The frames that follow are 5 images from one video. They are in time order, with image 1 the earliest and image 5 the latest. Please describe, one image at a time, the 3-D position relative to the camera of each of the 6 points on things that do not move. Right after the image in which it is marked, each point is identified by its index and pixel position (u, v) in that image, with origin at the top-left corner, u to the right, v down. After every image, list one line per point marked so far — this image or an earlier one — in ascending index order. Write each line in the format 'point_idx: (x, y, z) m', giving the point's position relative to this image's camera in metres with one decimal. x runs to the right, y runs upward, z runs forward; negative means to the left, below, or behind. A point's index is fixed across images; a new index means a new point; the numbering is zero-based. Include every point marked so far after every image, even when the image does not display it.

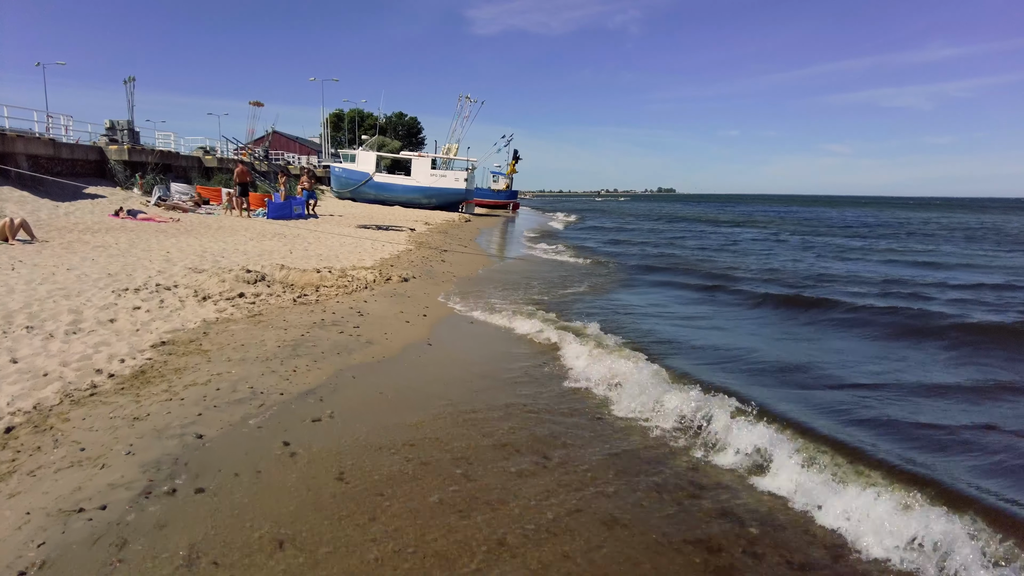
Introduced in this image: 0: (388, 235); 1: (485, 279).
0: (-3.6, +1.5, +18.8) m
1: (-0.5, +0.1, +11.3) m
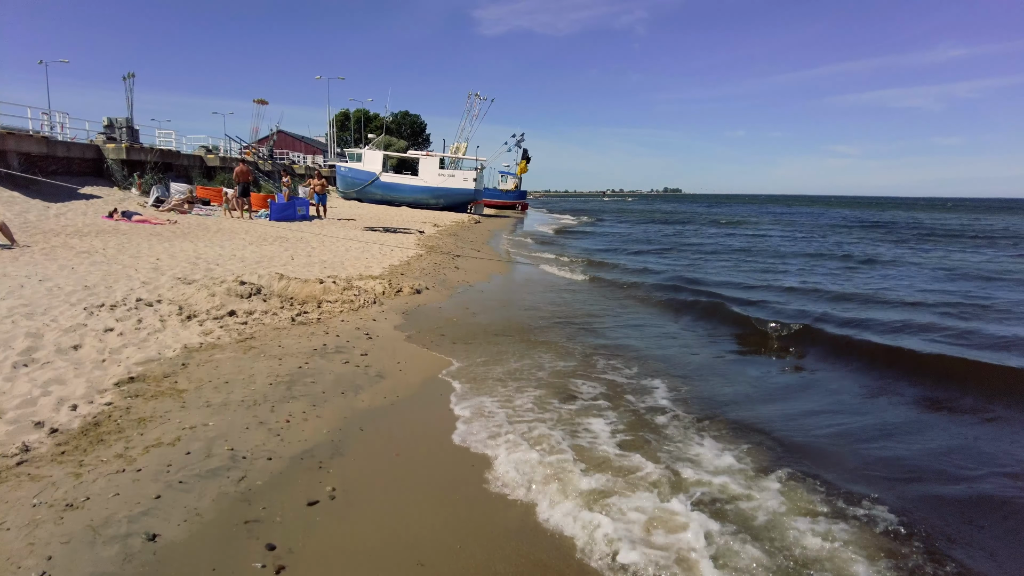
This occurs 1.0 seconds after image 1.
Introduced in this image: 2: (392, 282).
0: (-3.2, +1.3, +17.7) m
1: (-0.1, -0.1, +10.2) m
2: (-1.8, +0.1, +9.7) m
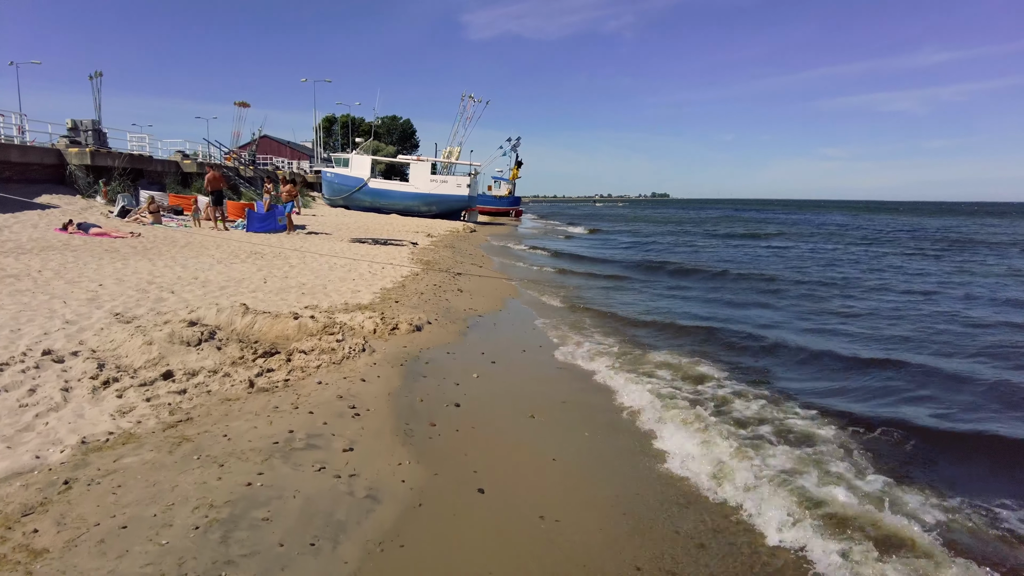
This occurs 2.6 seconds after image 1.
0: (-3.1, +0.8, +15.9) m
1: (+0.1, -0.5, +8.4) m
2: (-1.5, -0.3, +7.9) m
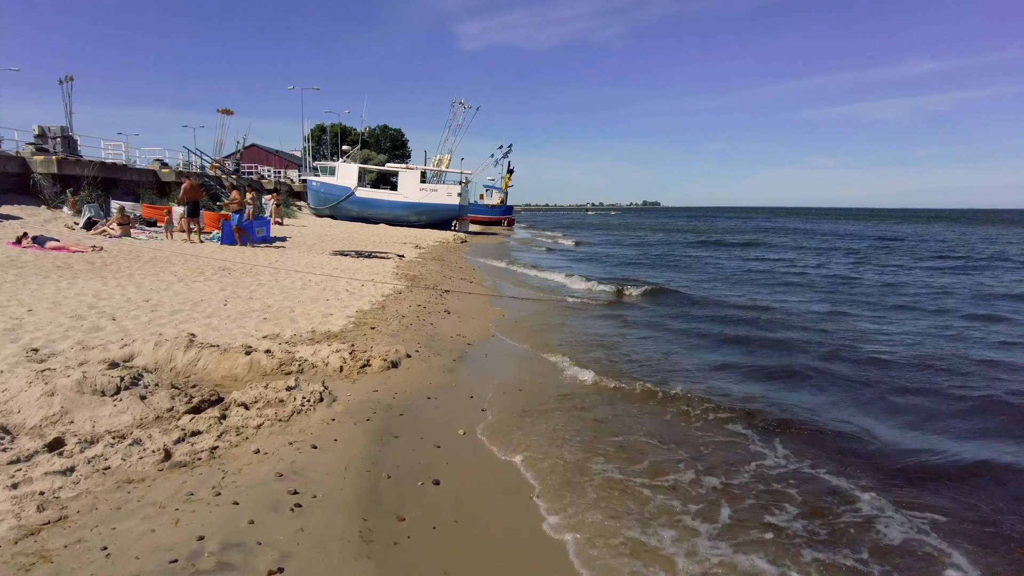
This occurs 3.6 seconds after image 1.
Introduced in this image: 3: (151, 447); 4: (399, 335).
0: (-3.2, +0.5, +14.7) m
1: (+0.1, -0.7, +7.2) m
2: (-1.6, -0.6, +6.7) m
3: (-2.2, -0.9, +3.9) m
4: (-1.3, -0.6, +7.4) m
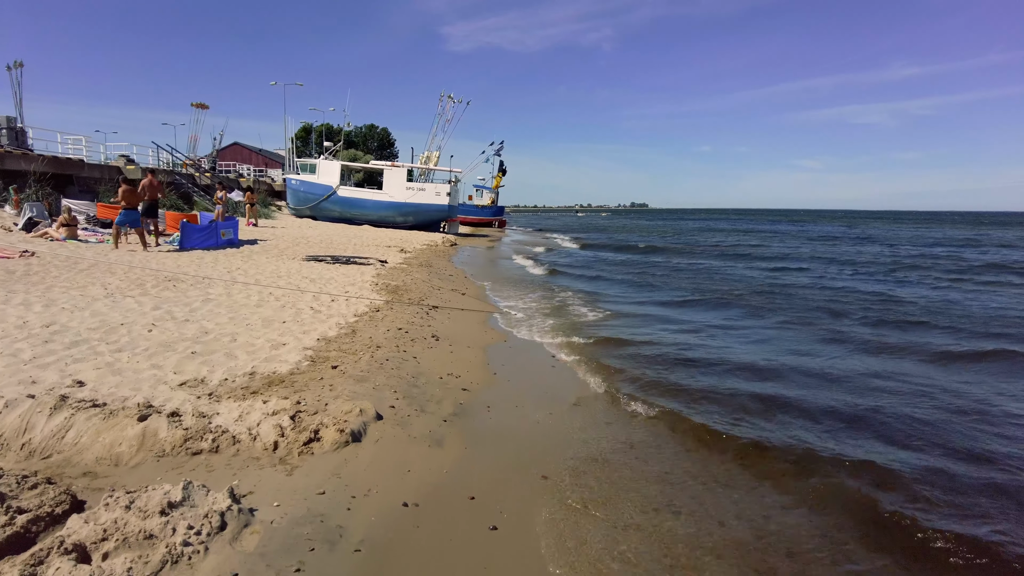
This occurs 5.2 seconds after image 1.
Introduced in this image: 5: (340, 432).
0: (-3.3, +0.2, +12.7) m
1: (+0.2, -1.0, +5.3) m
2: (-1.5, -0.8, +4.7) m
3: (-2.0, -1.2, +1.9) m
4: (-1.2, -0.8, +5.5) m
5: (-1.1, -0.9, +4.2) m
